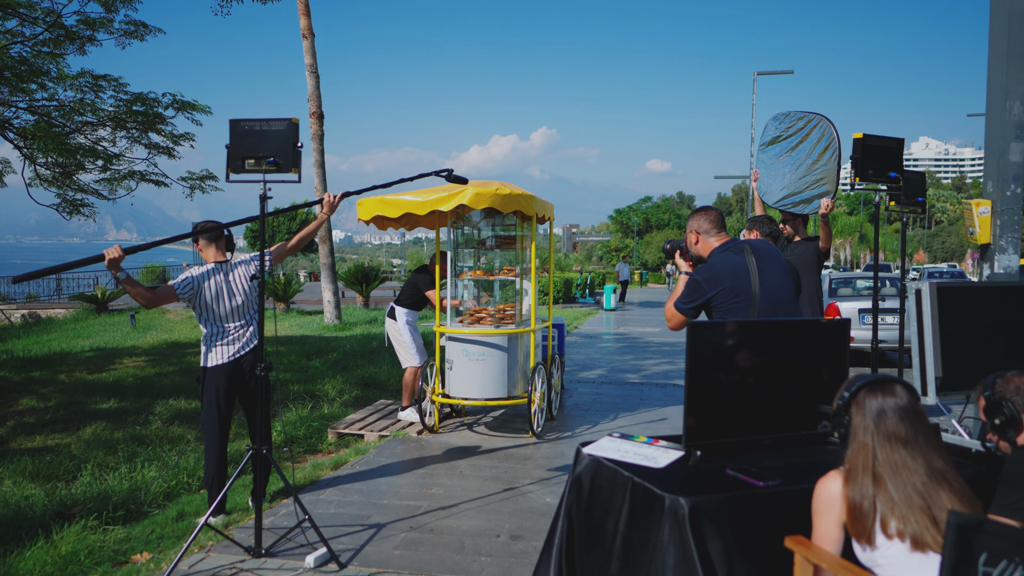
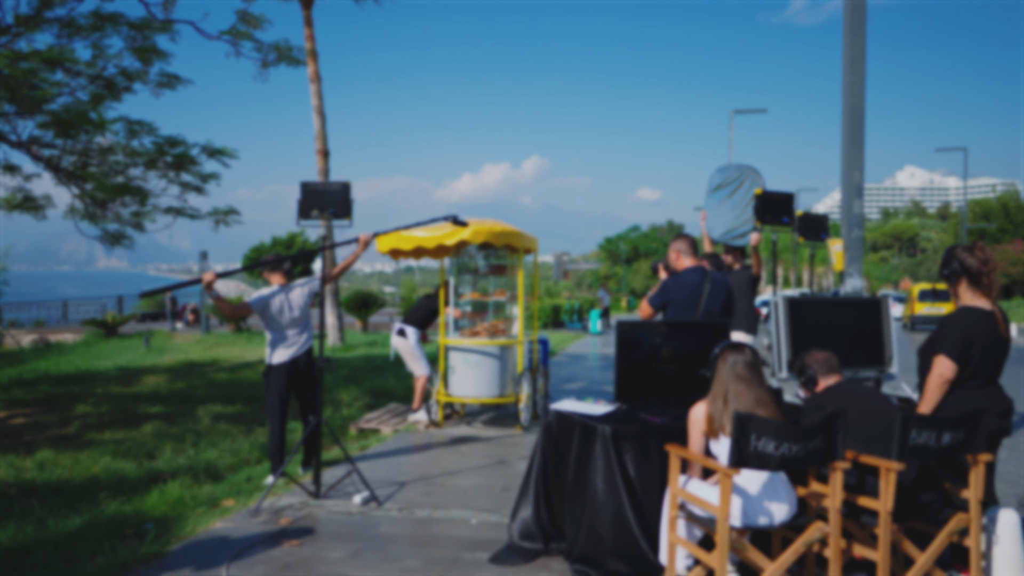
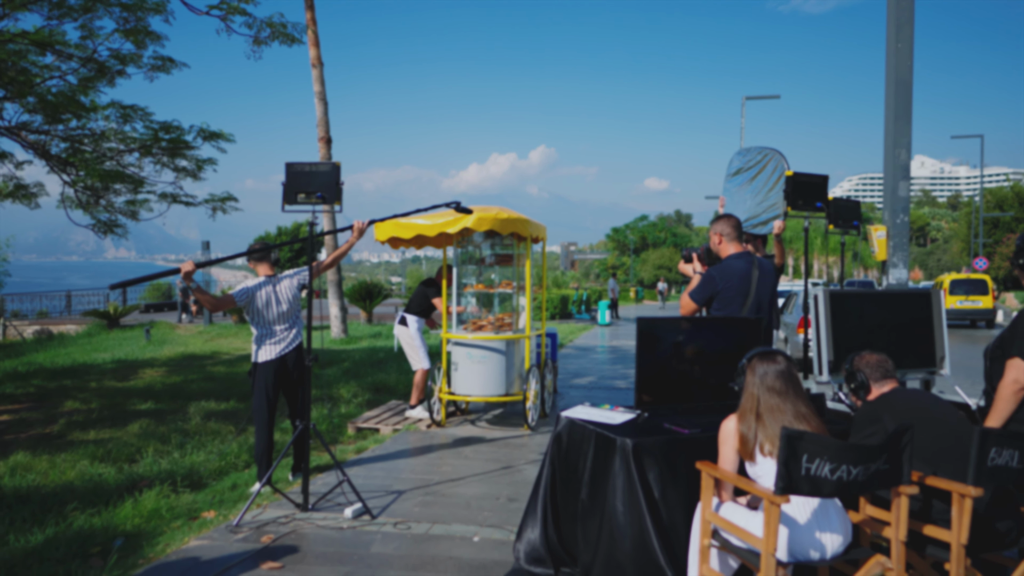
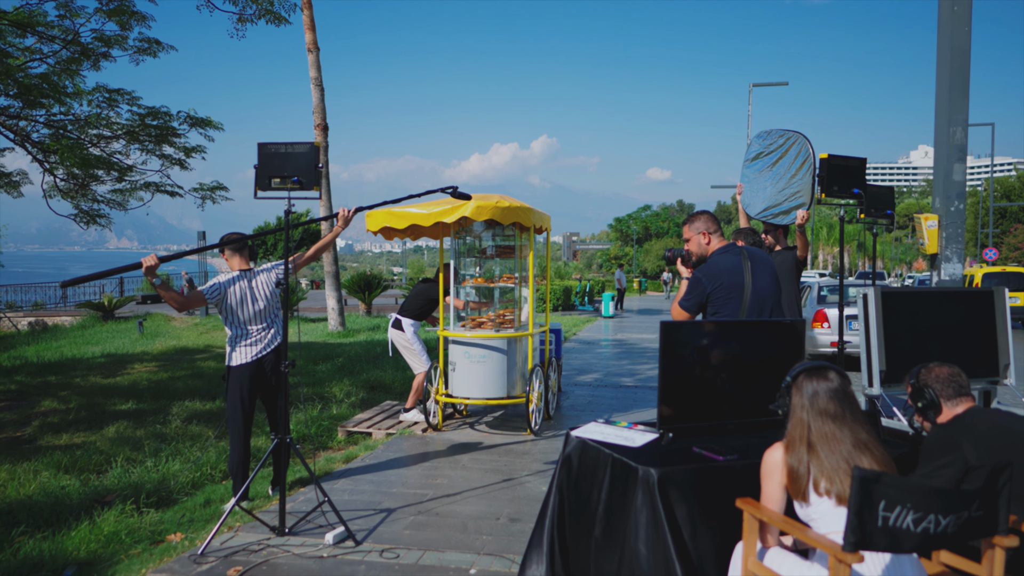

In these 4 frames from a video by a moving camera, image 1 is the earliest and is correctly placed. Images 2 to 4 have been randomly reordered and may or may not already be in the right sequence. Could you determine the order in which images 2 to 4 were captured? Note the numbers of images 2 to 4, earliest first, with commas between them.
4, 3, 2
